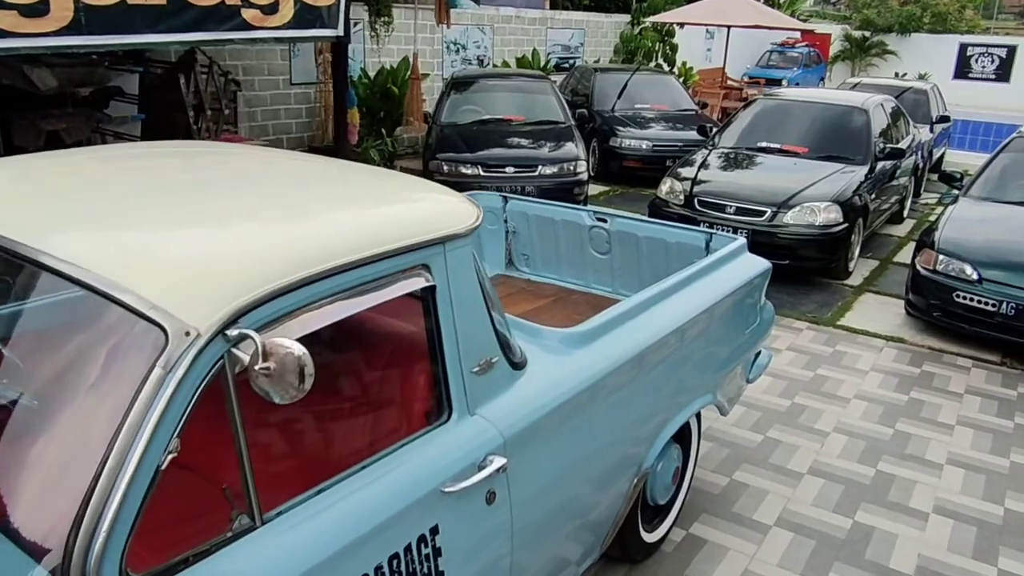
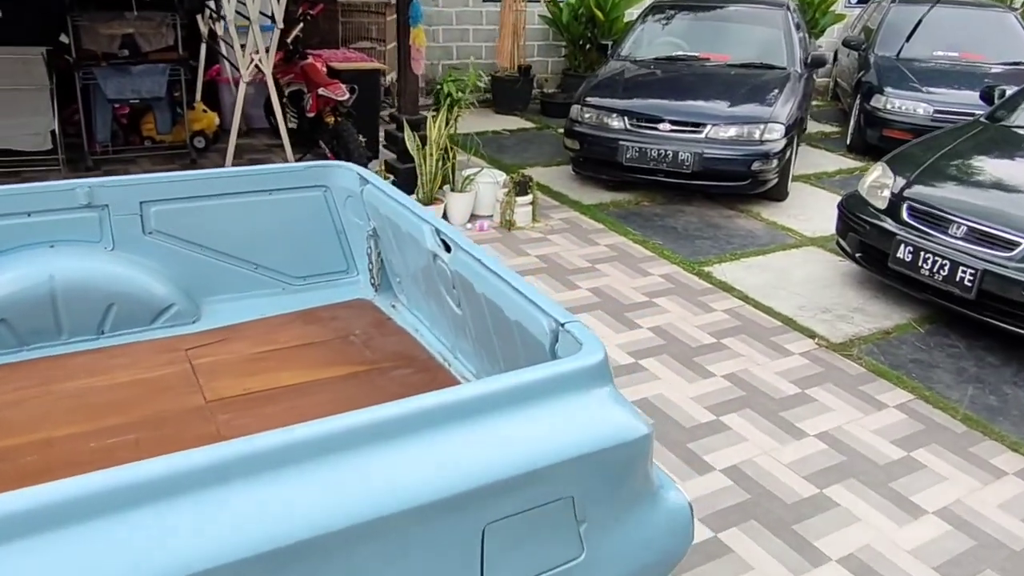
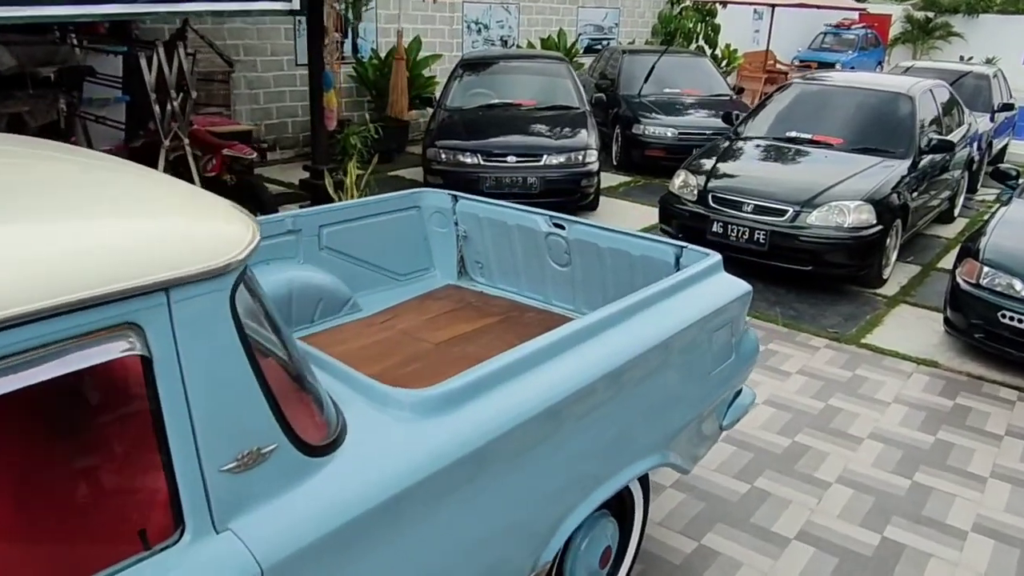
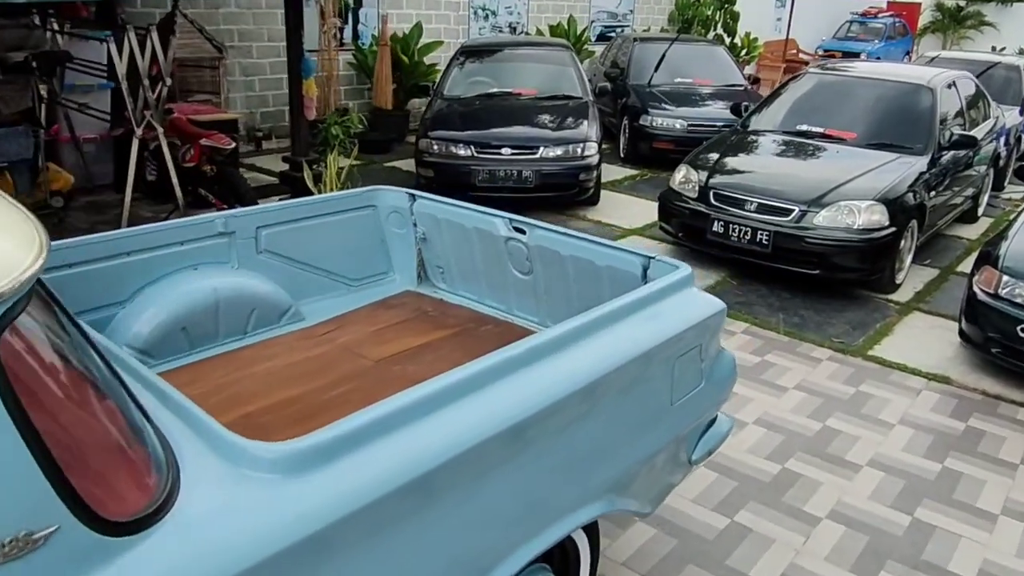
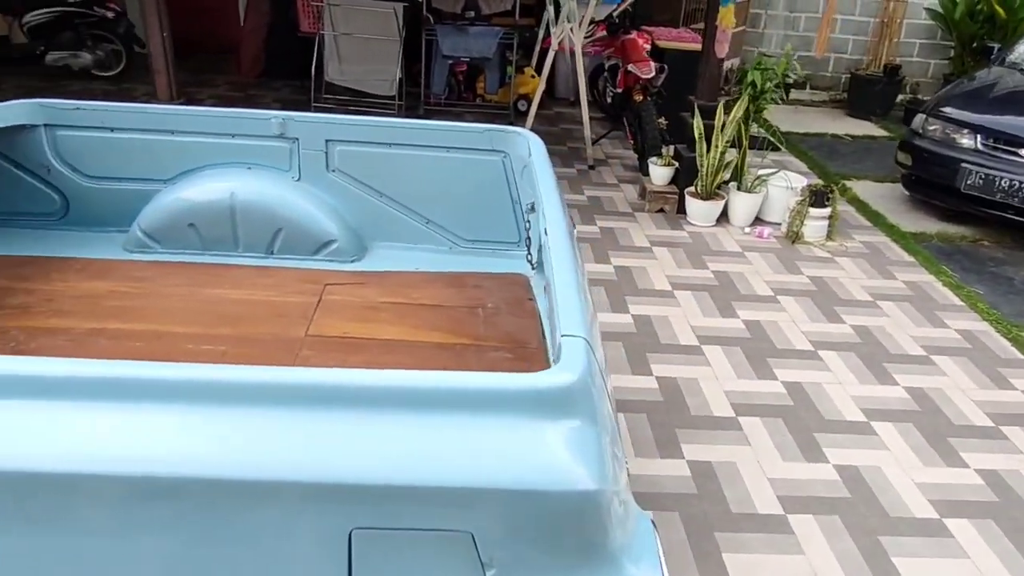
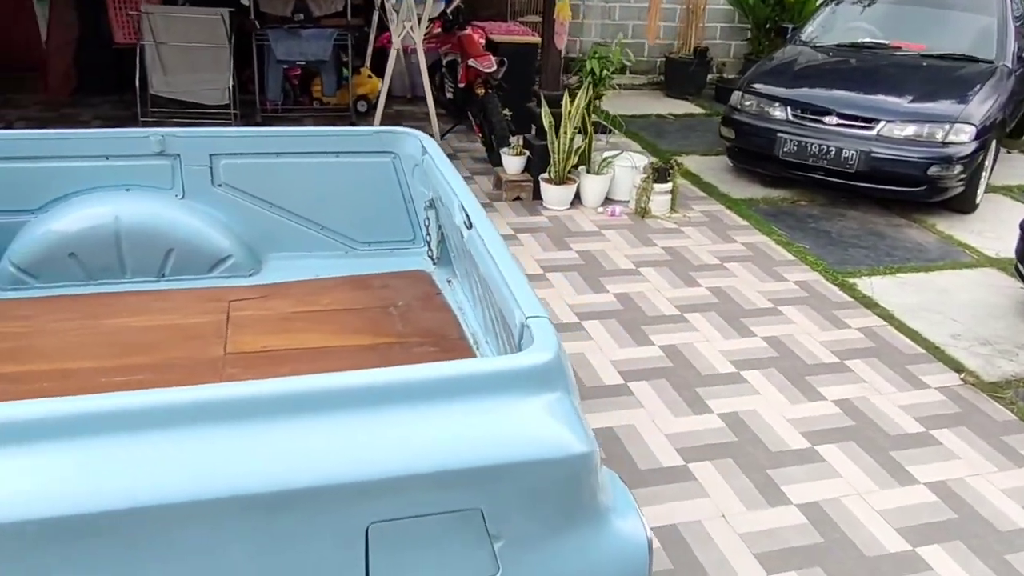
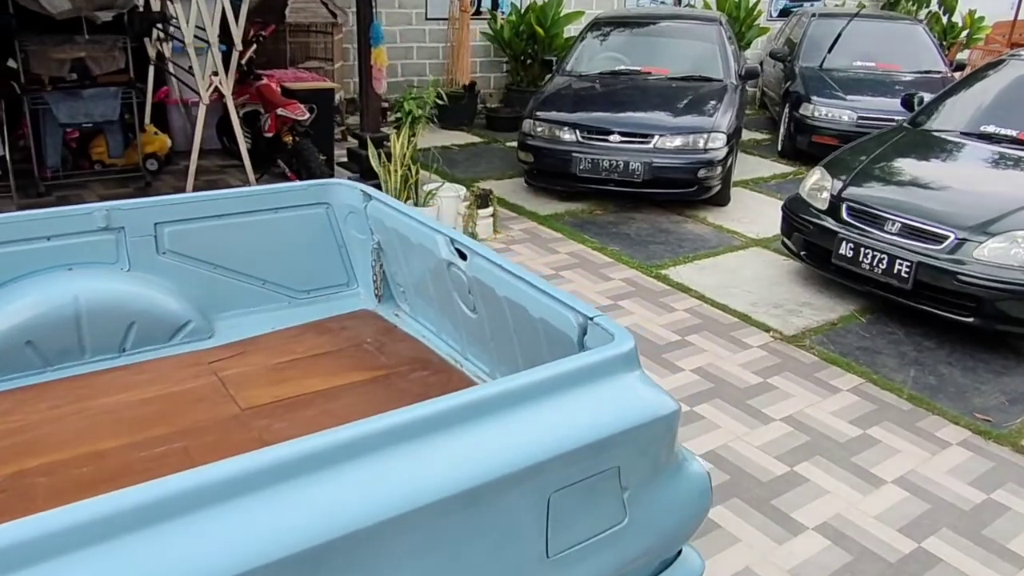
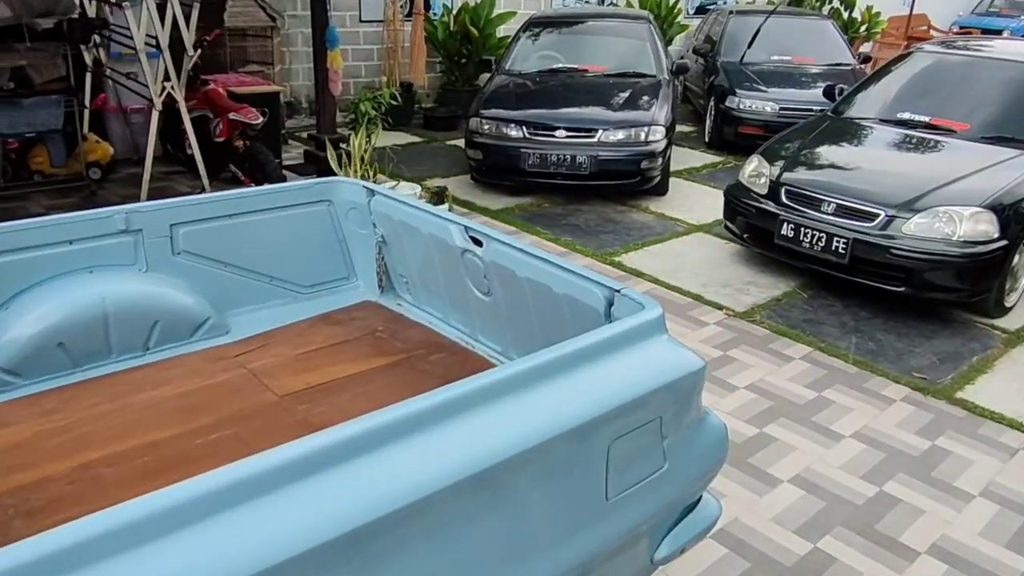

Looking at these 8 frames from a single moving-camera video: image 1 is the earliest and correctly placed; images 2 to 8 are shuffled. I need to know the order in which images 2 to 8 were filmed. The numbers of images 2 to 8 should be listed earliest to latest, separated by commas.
3, 4, 8, 7, 2, 6, 5
